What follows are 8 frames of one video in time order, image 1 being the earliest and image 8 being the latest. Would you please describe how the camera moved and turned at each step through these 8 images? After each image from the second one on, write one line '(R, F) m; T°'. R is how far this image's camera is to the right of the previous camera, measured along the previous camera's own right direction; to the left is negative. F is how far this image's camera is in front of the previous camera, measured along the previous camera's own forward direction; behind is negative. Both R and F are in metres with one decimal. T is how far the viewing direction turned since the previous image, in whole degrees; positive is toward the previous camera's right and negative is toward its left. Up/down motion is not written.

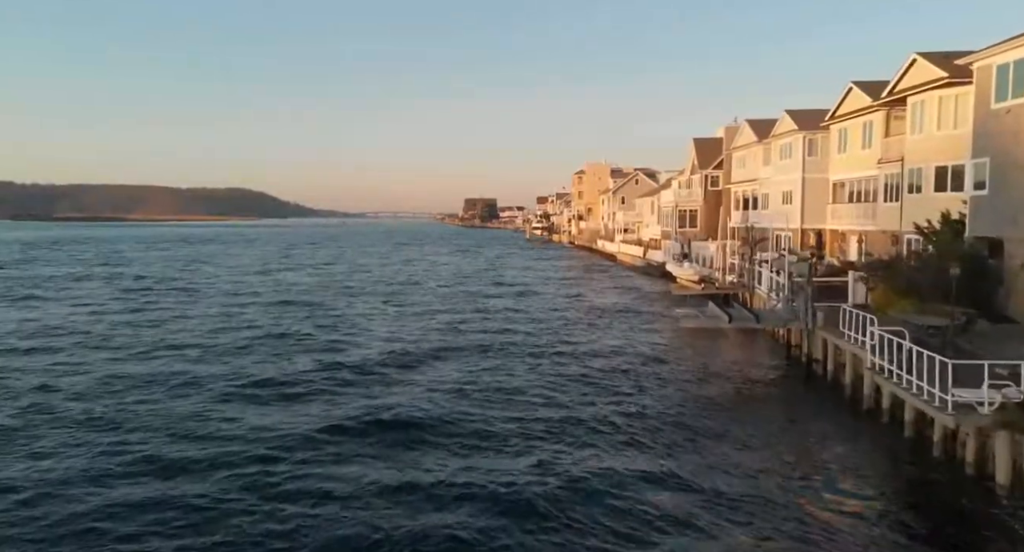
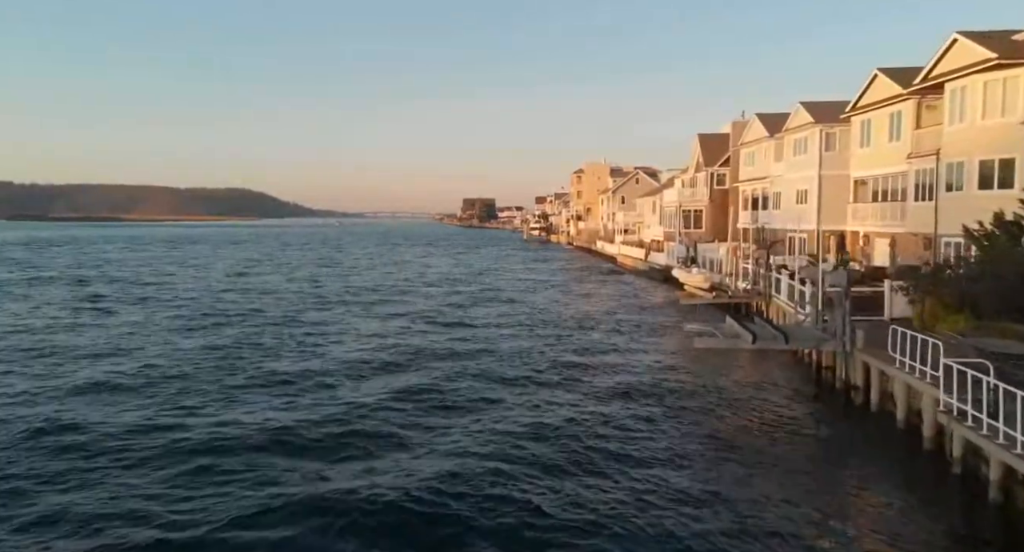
(+0.4, +3.6) m; 0°
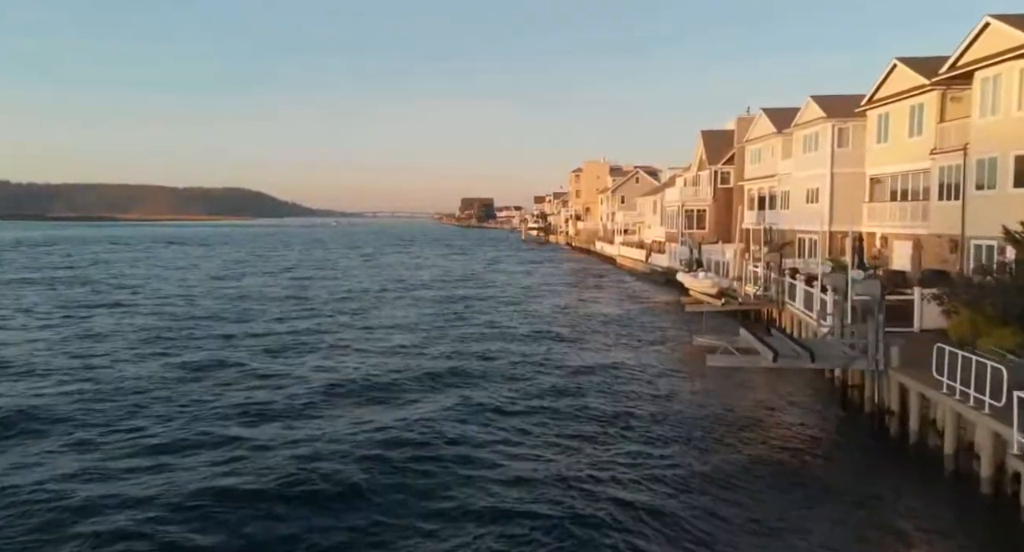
(+0.3, +2.4) m; 0°
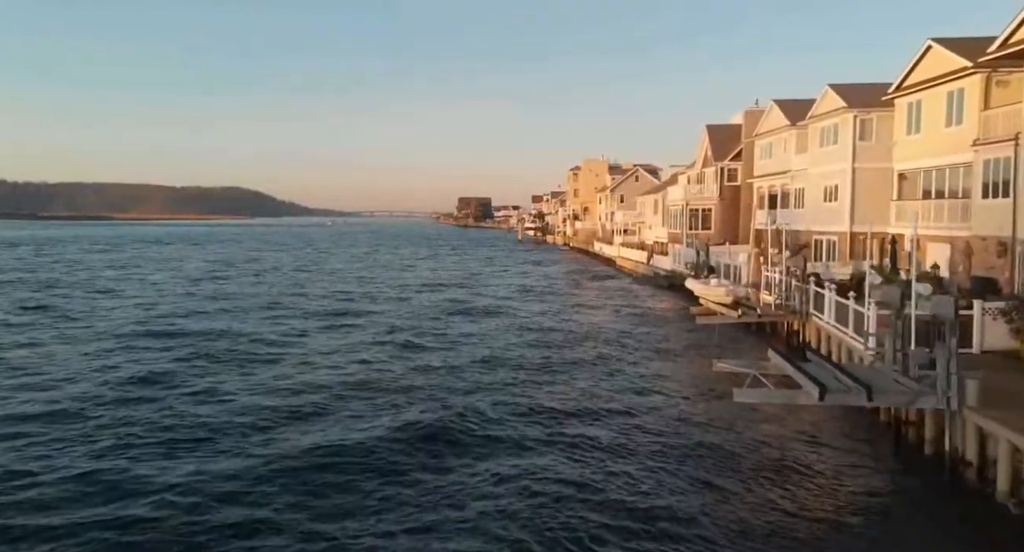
(+0.3, +3.5) m; 0°
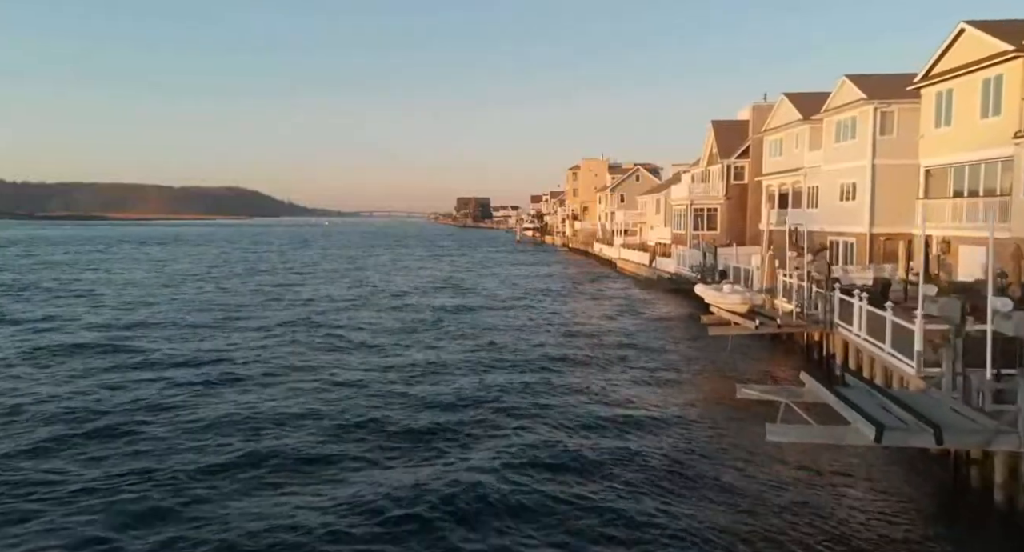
(+0.2, +2.6) m; 0°
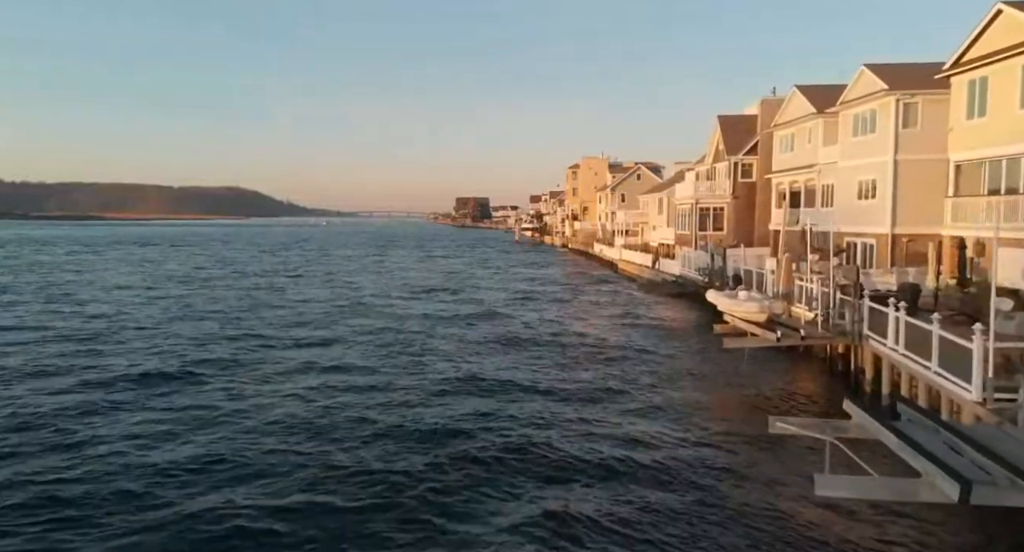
(+0.2, +2.4) m; 0°
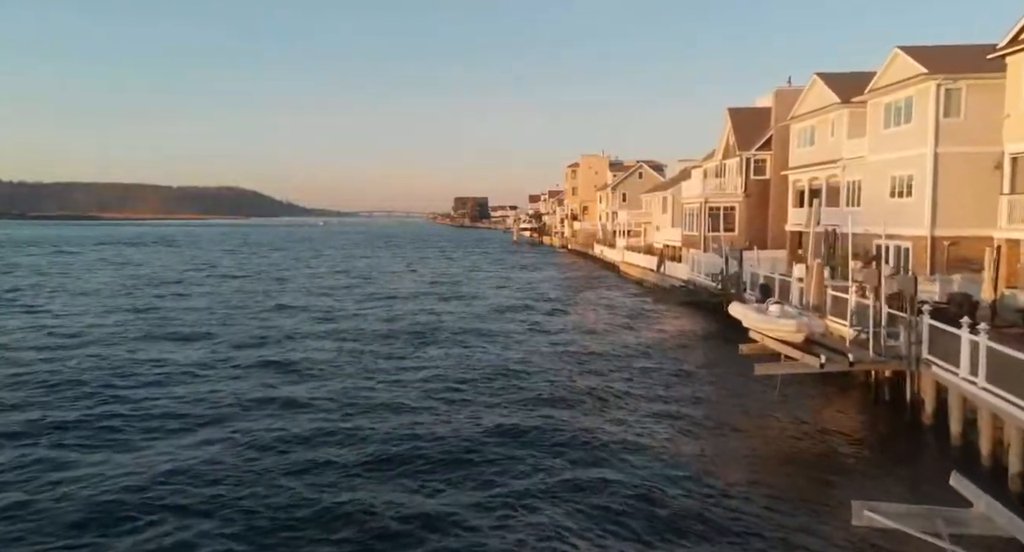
(+0.2, +3.5) m; 0°
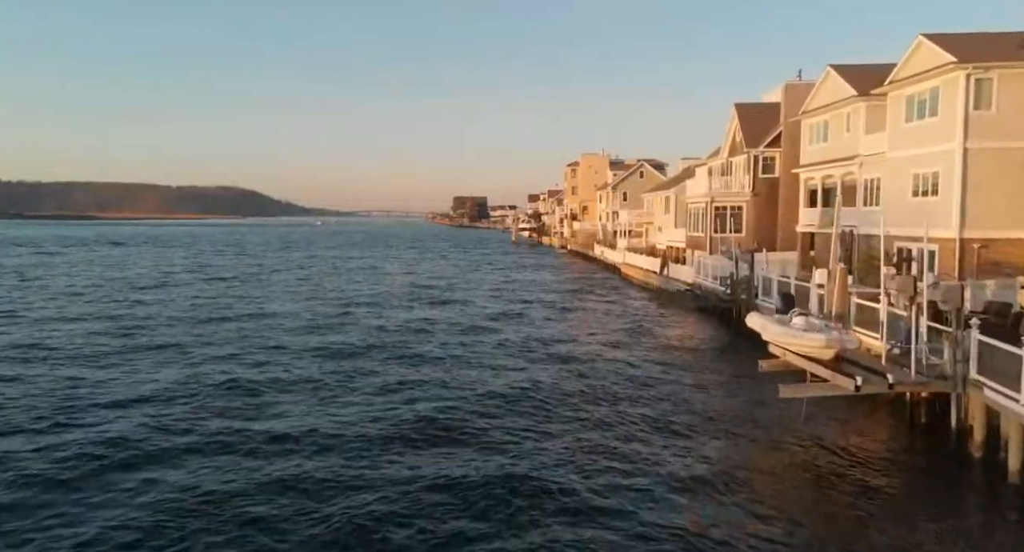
(+0.2, +2.1) m; 0°
